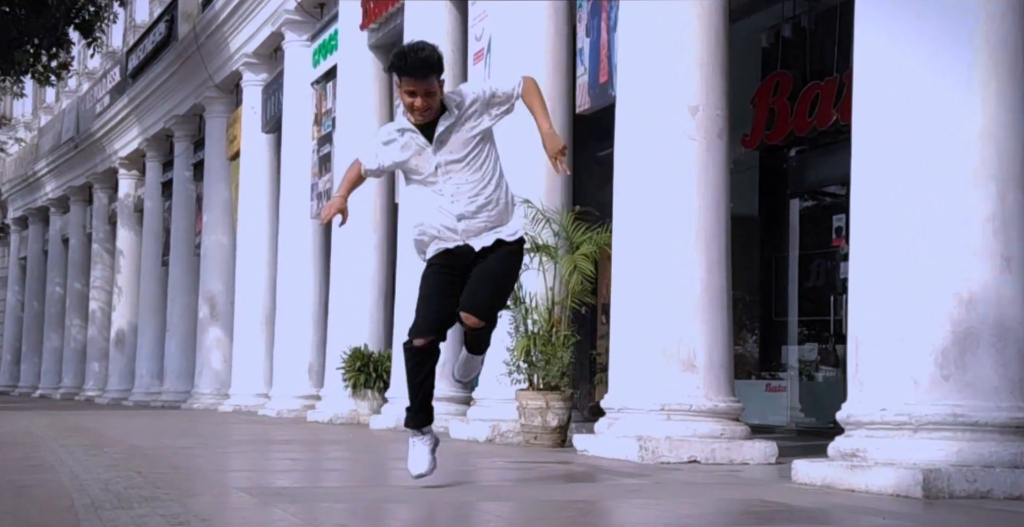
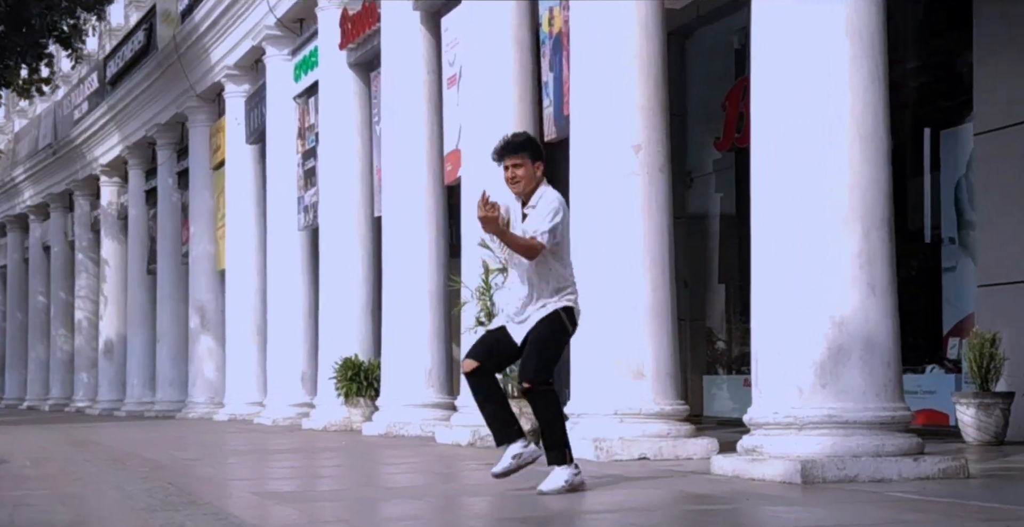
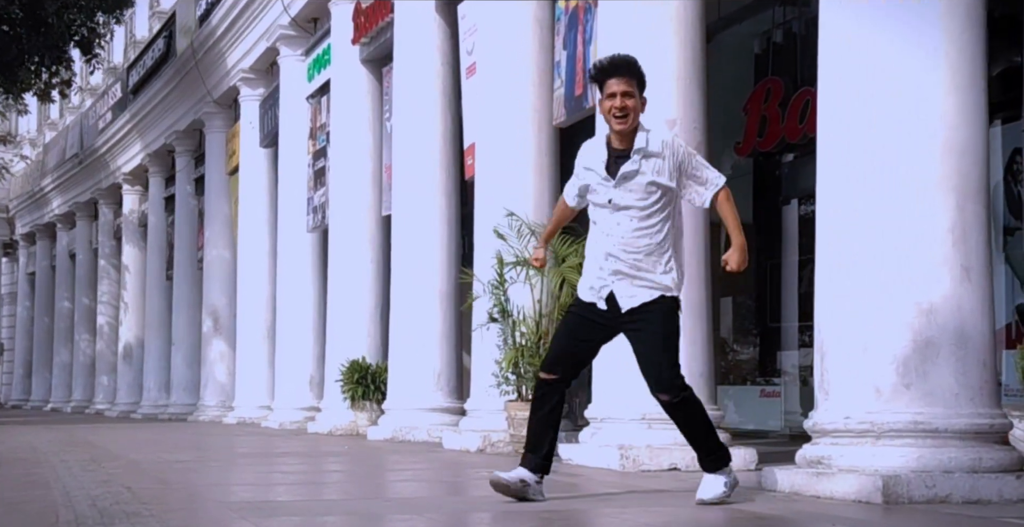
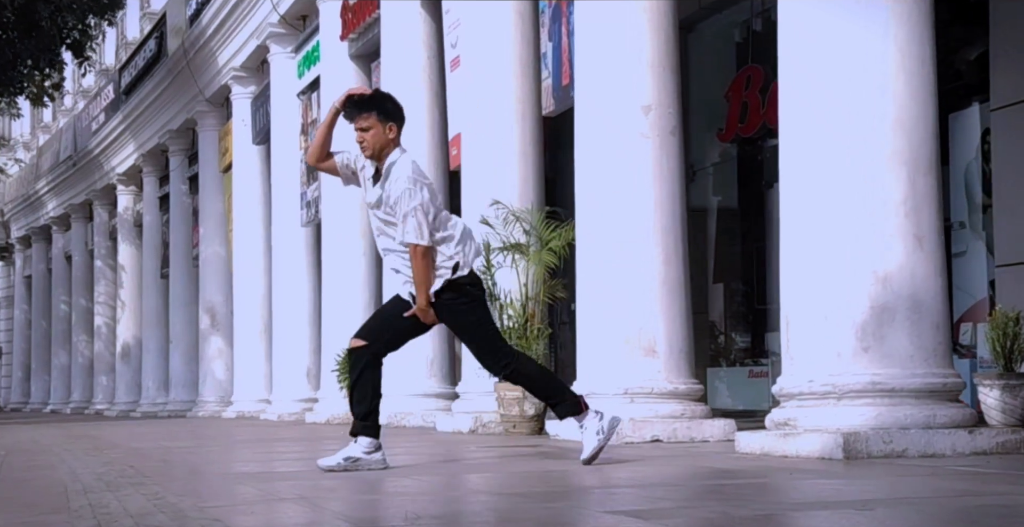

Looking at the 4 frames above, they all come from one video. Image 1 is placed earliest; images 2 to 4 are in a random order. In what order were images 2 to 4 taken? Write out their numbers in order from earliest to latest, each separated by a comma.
3, 2, 4
